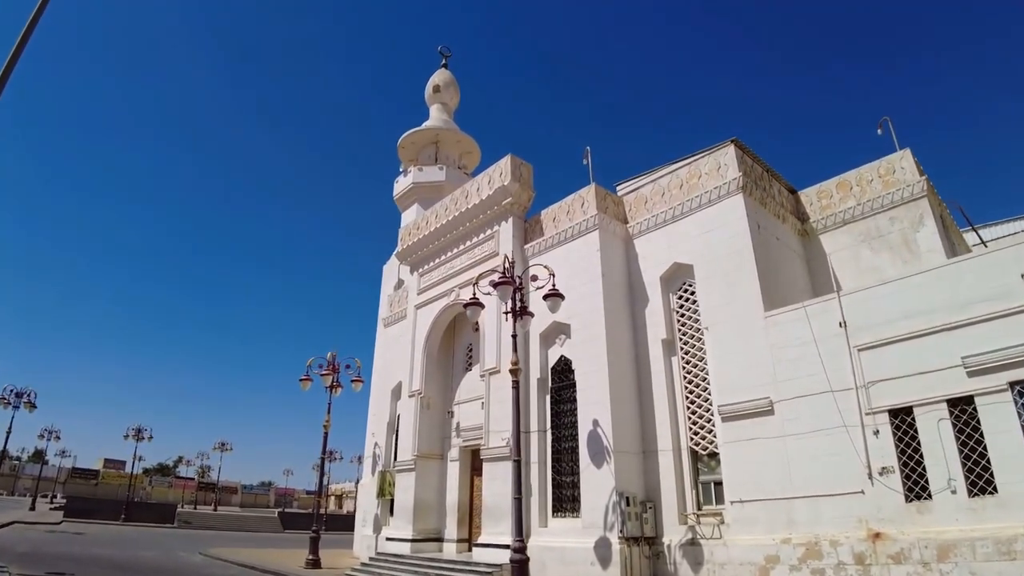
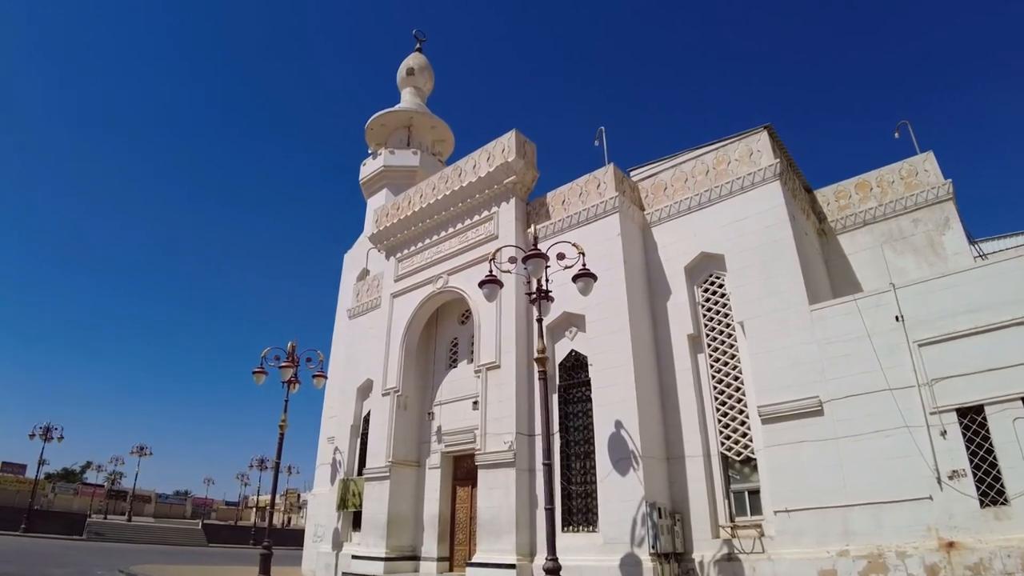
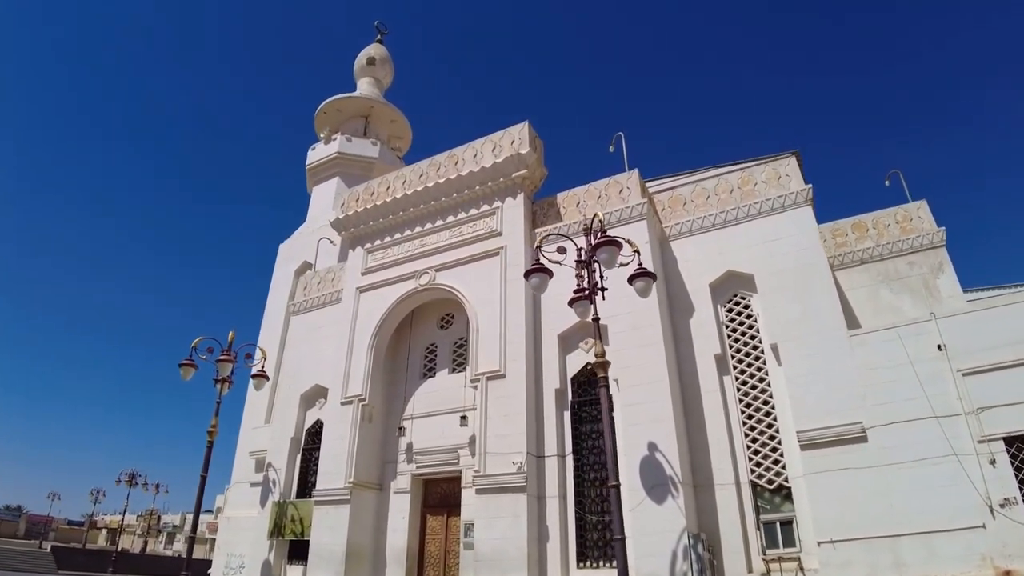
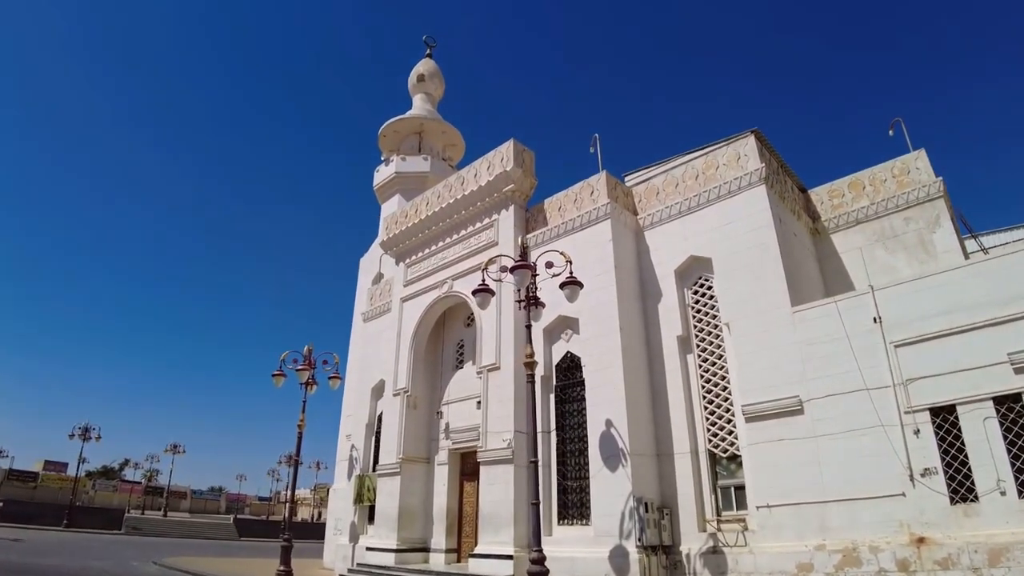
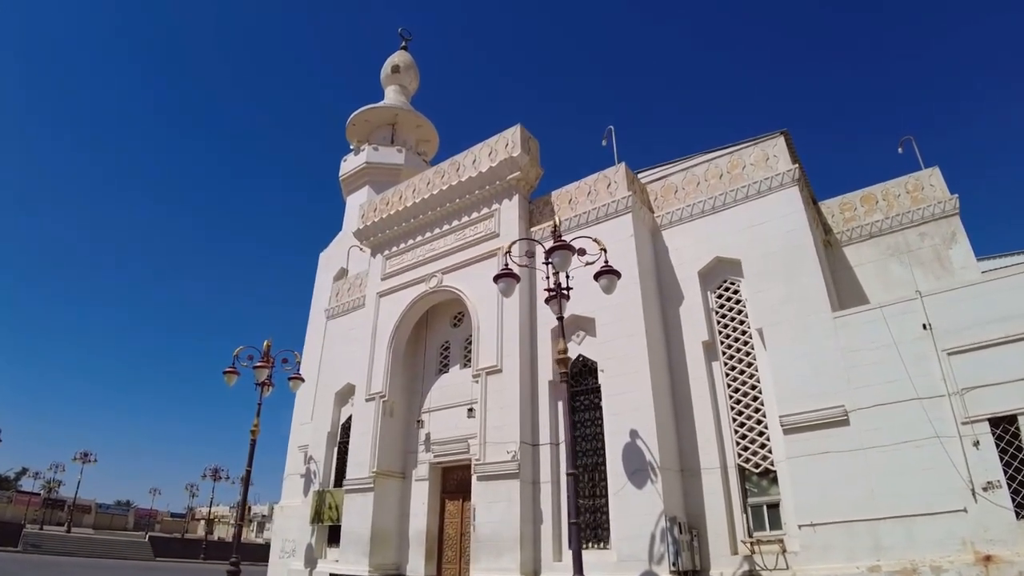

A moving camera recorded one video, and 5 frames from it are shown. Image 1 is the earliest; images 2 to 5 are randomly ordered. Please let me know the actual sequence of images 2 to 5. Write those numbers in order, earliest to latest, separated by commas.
4, 2, 5, 3
